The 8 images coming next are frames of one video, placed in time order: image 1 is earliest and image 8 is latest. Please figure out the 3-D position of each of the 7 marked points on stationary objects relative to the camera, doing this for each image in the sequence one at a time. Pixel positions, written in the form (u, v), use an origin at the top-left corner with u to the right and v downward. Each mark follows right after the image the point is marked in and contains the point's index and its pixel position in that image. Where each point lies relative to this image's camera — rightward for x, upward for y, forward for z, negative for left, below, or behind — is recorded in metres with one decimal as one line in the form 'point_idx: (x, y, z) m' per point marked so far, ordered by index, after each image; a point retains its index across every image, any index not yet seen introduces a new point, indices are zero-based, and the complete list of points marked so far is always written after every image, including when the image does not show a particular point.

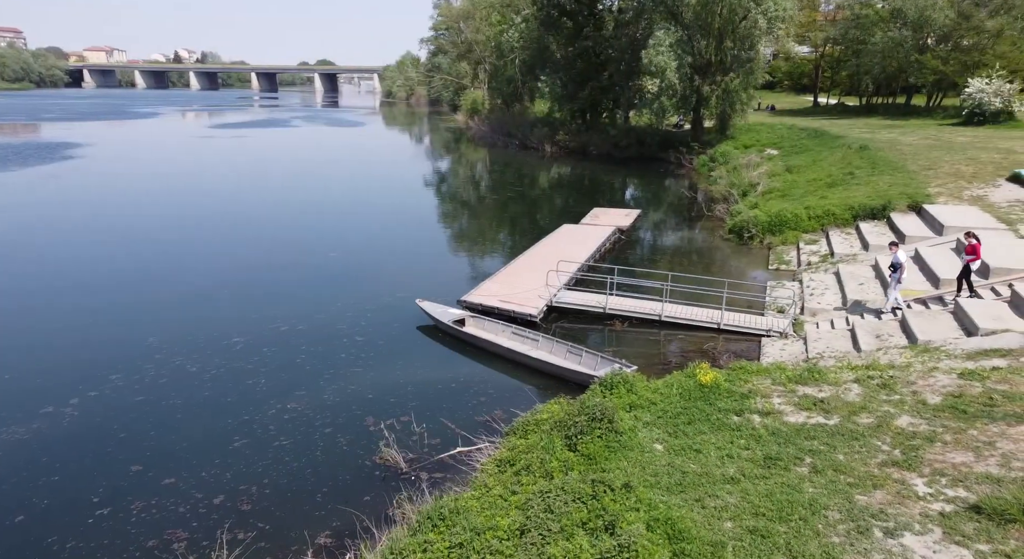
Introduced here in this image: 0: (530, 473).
0: (+0.2, -2.3, +7.3) m
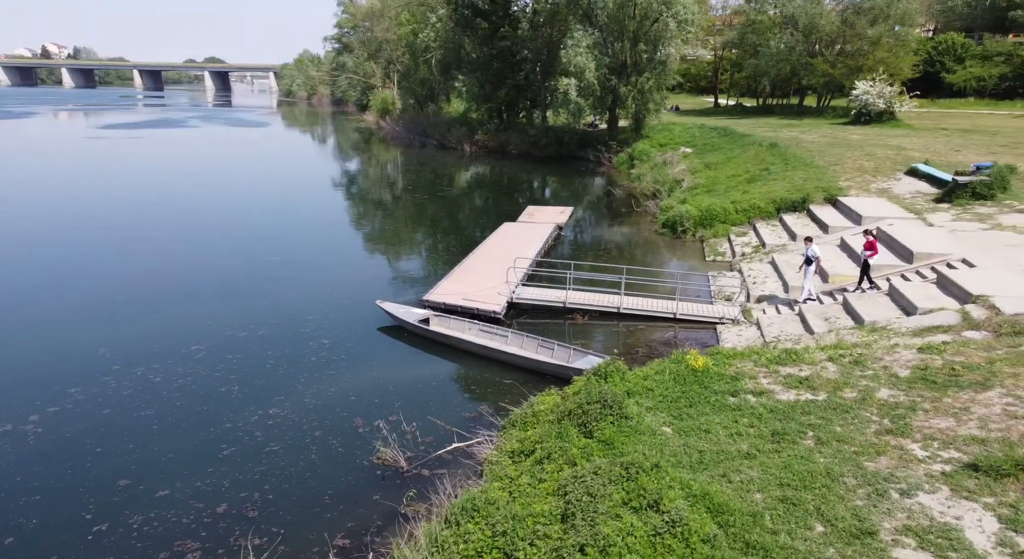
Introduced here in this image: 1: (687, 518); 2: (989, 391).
0: (+0.5, -2.2, +7.3) m
1: (+1.6, -2.2, +5.5) m
2: (+7.2, -1.7, +9.3) m
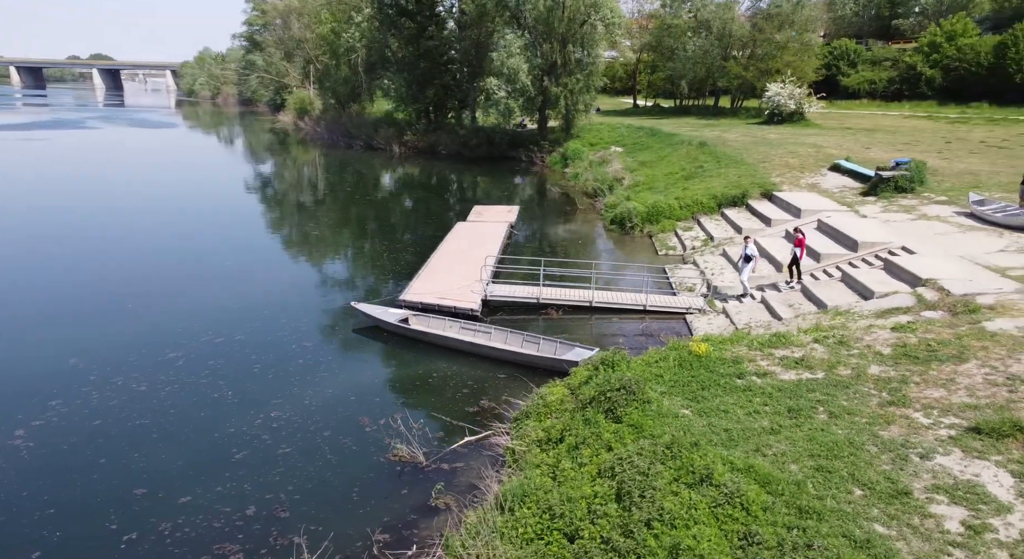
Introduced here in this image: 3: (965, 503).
0: (+0.9, -2.0, +7.5) m
1: (+2.2, -2.0, +5.8) m
2: (+7.5, -1.4, +10.0) m
3: (+4.3, -2.1, +5.8) m
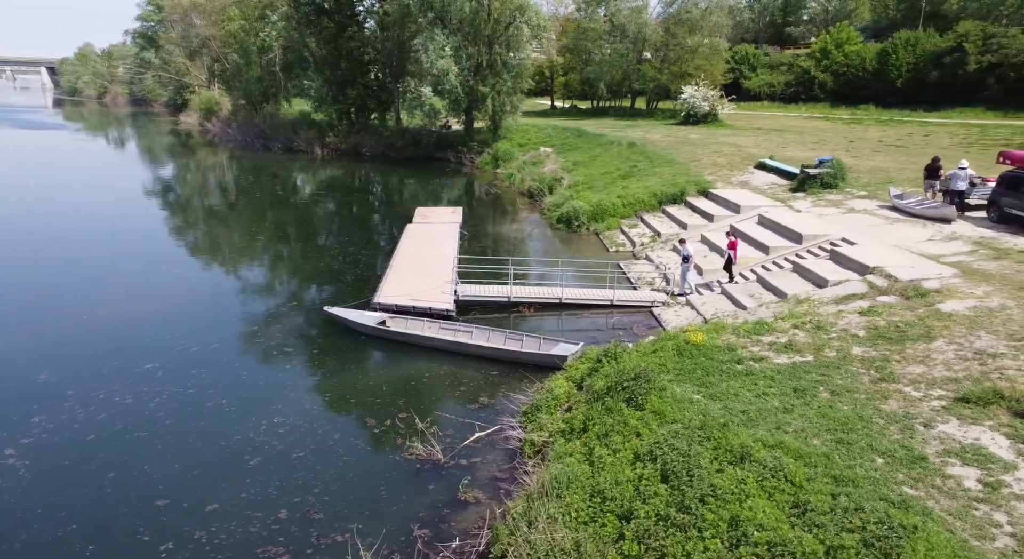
0: (+1.3, -1.9, +7.7) m
1: (+2.8, -1.9, +6.2) m
2: (+7.6, -1.1, +10.9) m
3: (+4.9, -1.9, +6.4) m
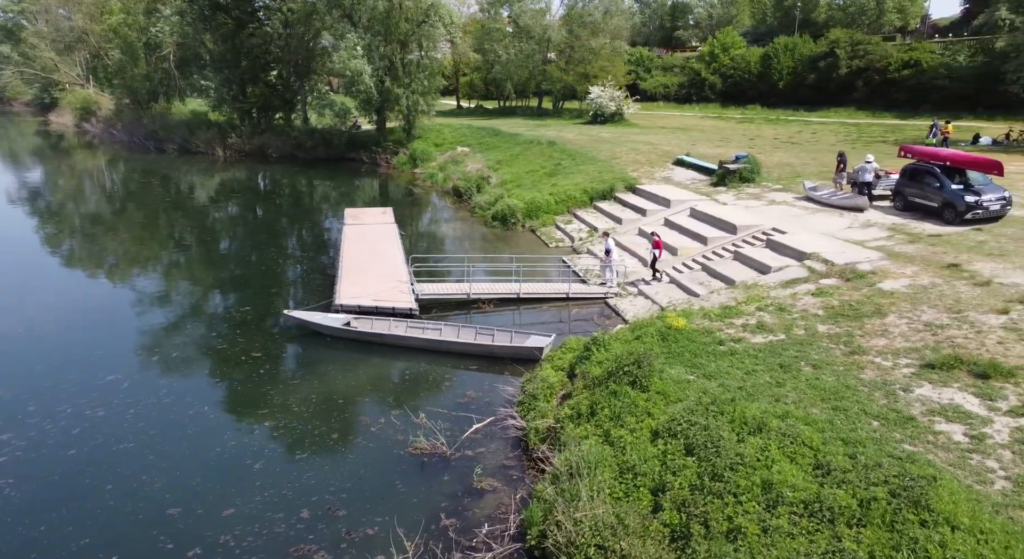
0: (+1.5, -1.8, +8.0) m
1: (+3.1, -1.7, +6.7) m
2: (+7.3, -0.7, +11.9) m
3: (+5.2, -1.6, +7.1) m
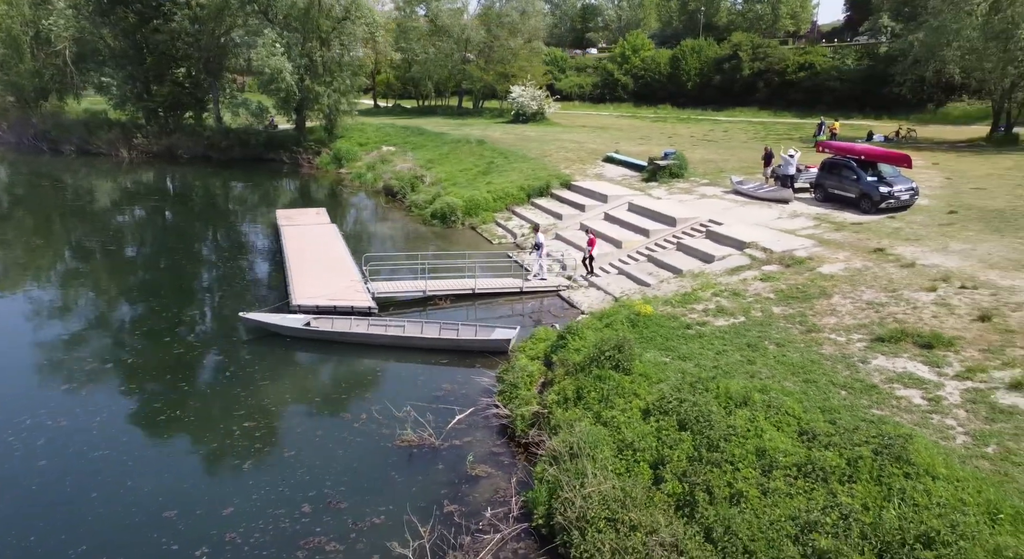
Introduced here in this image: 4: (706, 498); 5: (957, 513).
0: (+1.4, -1.6, +8.4) m
1: (+3.2, -1.5, +7.2) m
2: (+6.8, -0.4, +12.8) m
3: (+5.2, -1.4, +7.8) m
4: (+1.9, -2.1, +6.0) m
5: (+3.8, -2.0, +5.1) m
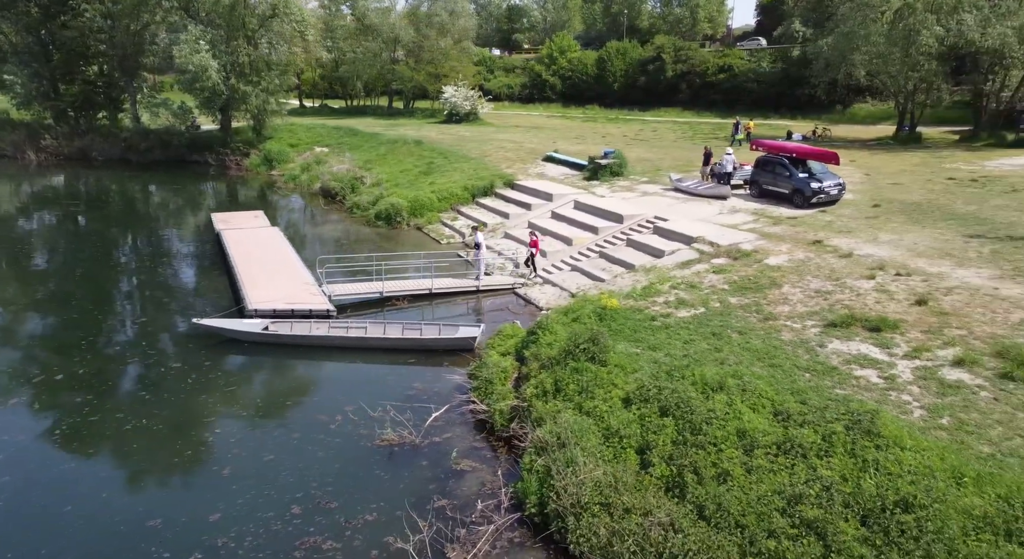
0: (+1.2, -1.5, +8.6) m
1: (+3.0, -1.3, +7.6) m
2: (+6.0, -0.1, +13.5) m
3: (+4.9, -1.2, +8.4) m
4: (+1.9, -2.1, +6.3) m
5: (+3.8, -1.8, +5.6) m
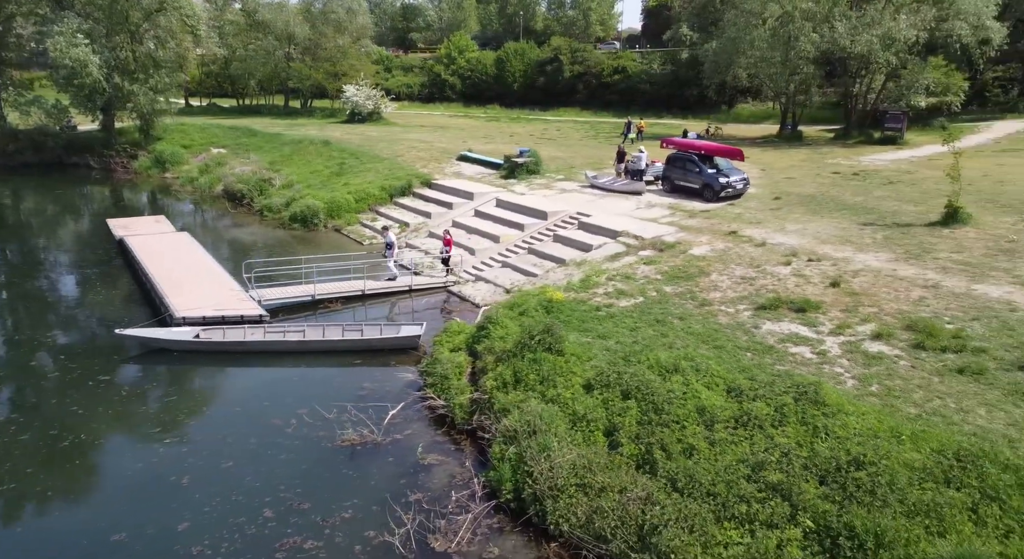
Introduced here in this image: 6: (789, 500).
0: (+0.6, -1.4, +8.9) m
1: (+2.6, -1.2, +8.1) m
2: (+4.8, +0.1, +14.4) m
3: (+4.4, -1.0, +9.2) m
4: (+1.7, -1.9, +6.7) m
5: (+3.6, -1.6, +6.2) m
6: (+2.6, -2.1, +5.8) m
